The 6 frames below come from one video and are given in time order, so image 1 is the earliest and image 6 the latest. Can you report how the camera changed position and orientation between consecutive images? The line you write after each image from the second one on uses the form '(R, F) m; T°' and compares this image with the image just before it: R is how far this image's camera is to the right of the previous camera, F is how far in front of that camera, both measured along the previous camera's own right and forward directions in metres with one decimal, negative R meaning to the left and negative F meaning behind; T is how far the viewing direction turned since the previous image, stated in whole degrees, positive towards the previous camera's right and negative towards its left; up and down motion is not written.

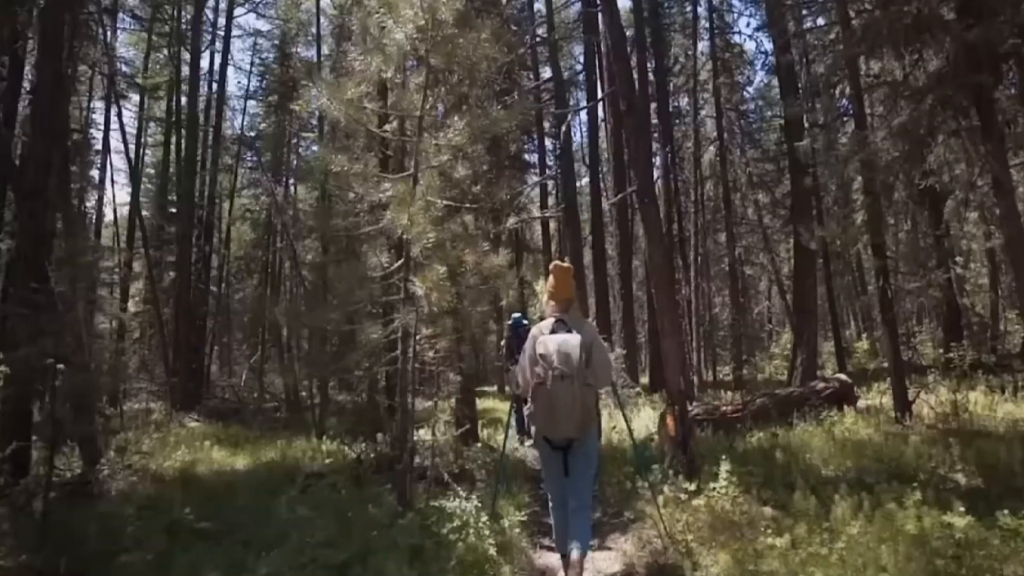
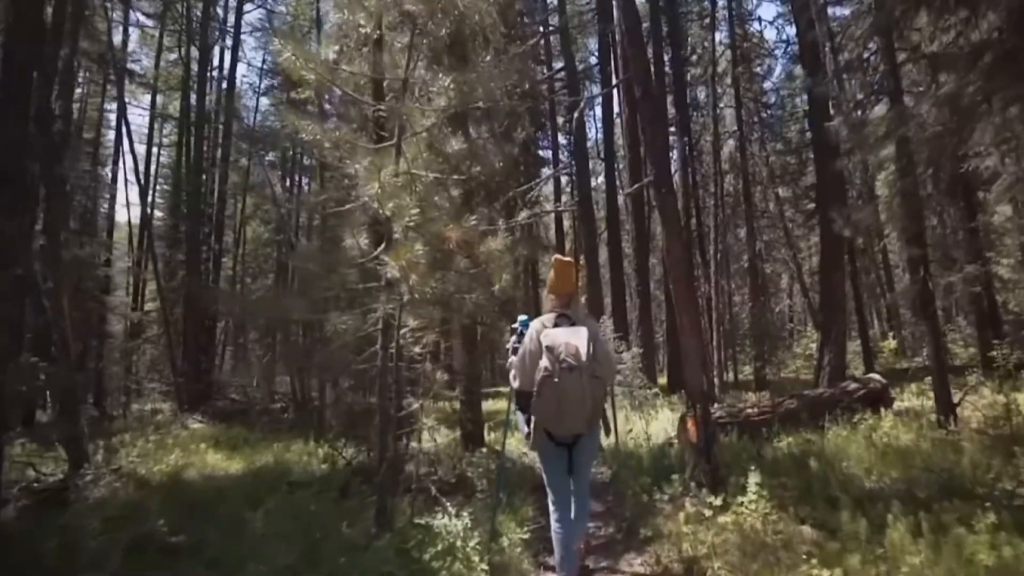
(+0.1, +0.7) m; -1°
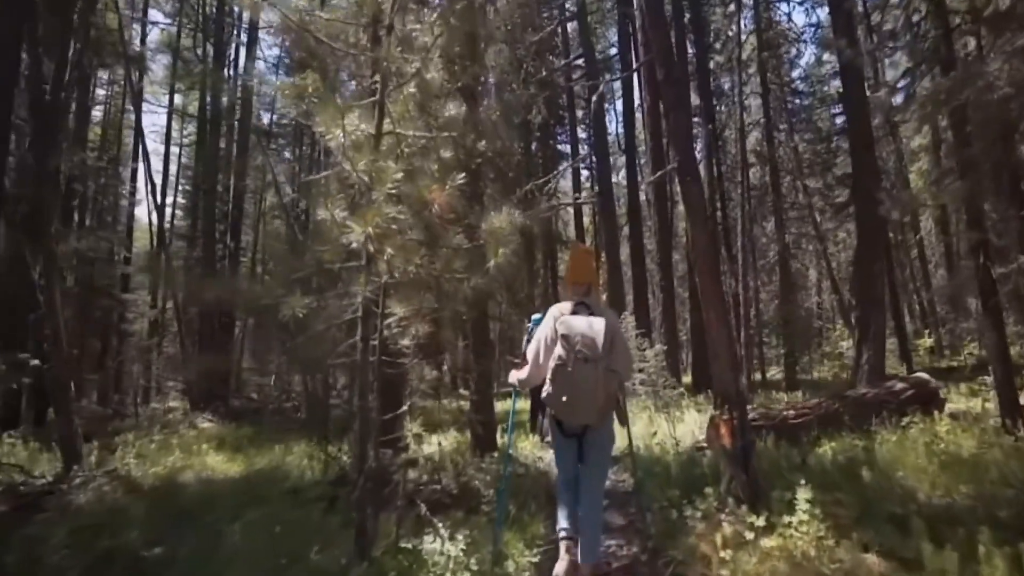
(+0.1, +0.8) m; -2°
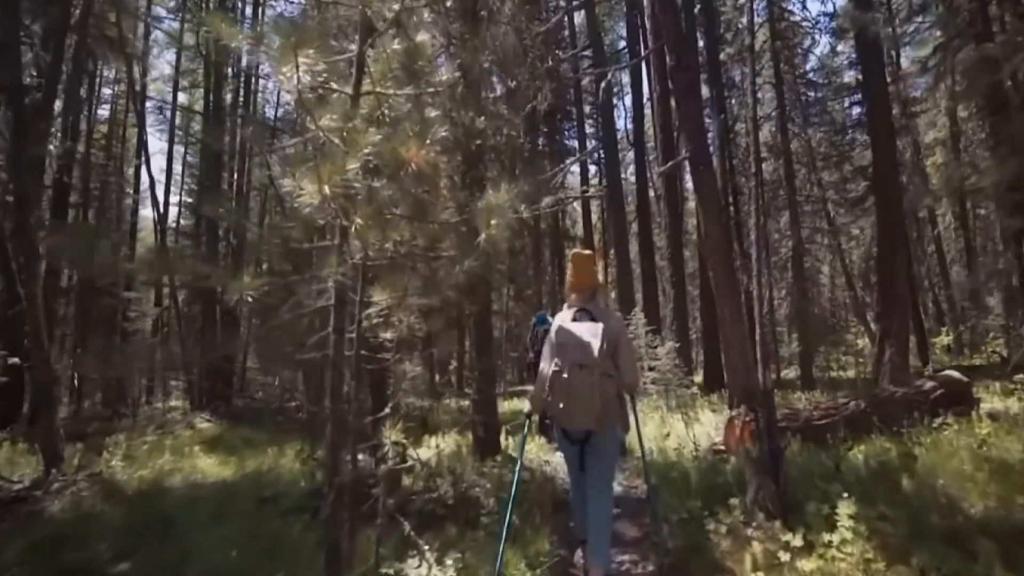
(0.0, +0.6) m; -1°
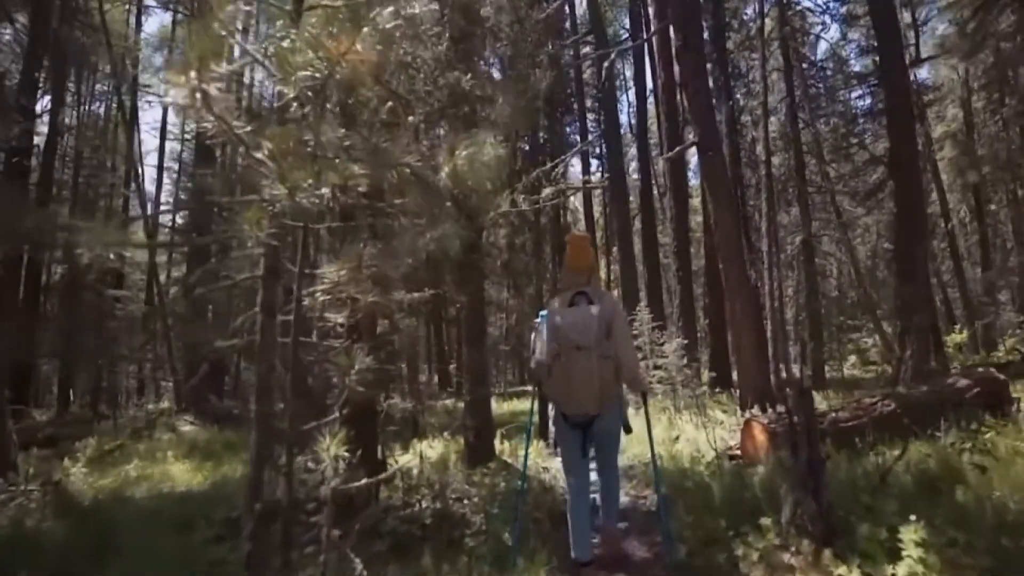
(+0.1, +0.8) m; 0°
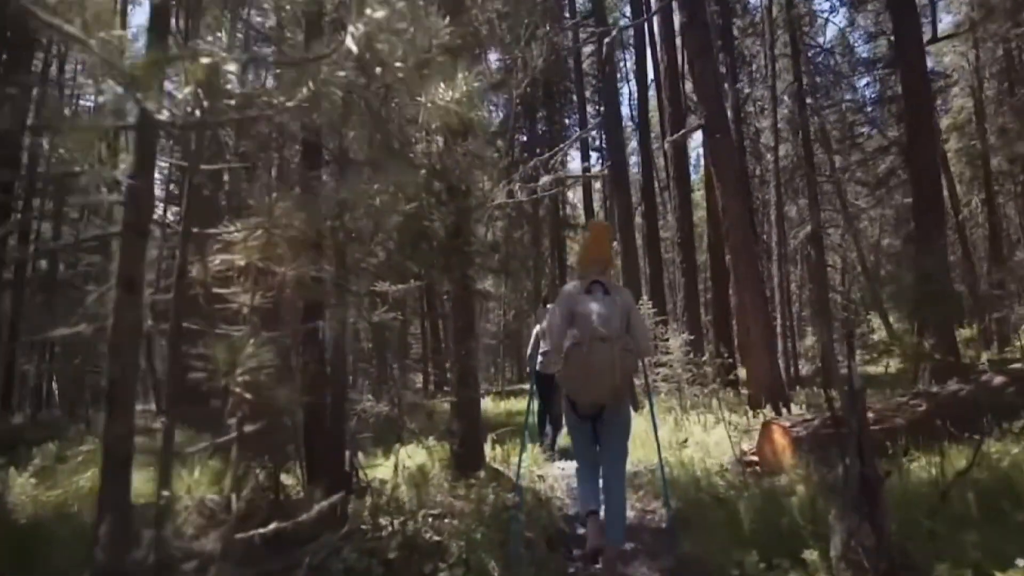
(+0.1, +0.8) m; 0°
